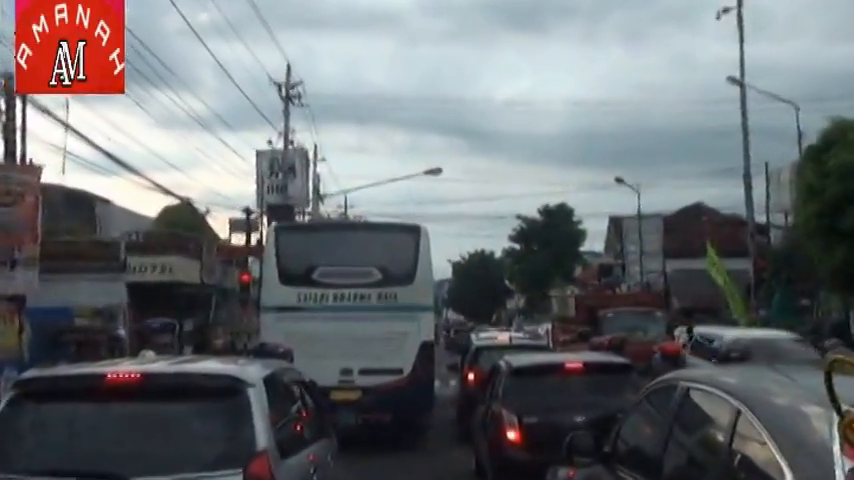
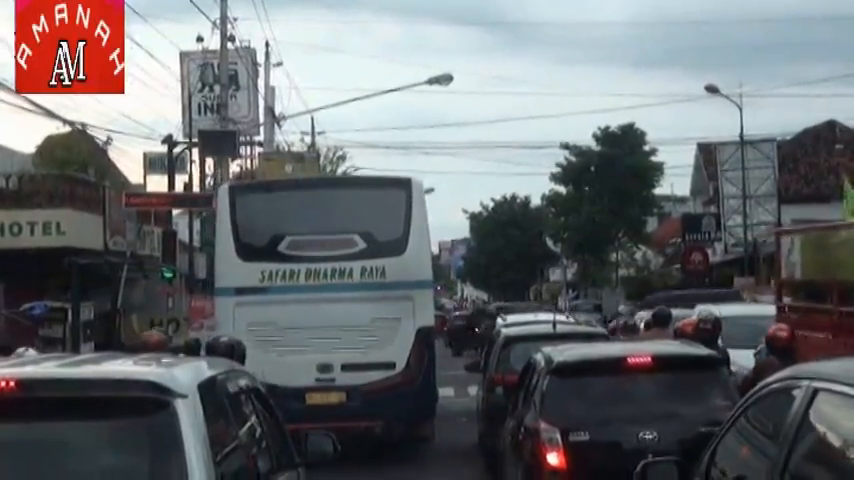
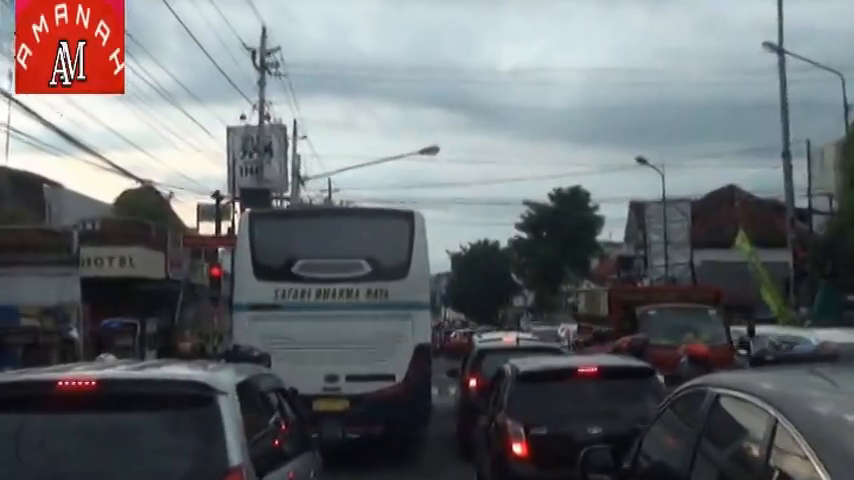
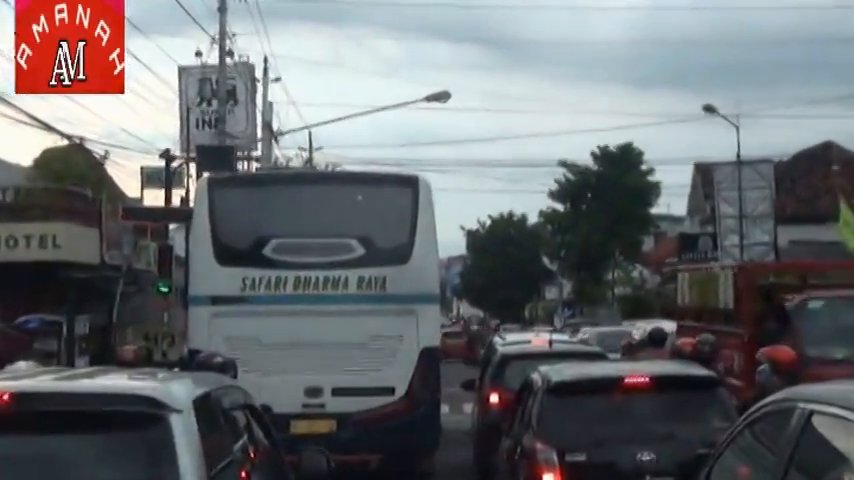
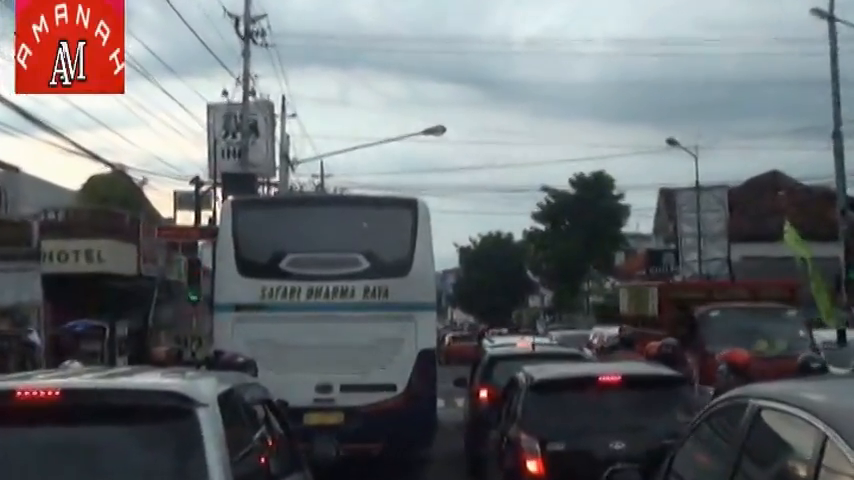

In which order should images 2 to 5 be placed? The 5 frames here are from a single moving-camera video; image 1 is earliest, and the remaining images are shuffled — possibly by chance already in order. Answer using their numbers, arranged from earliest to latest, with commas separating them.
3, 5, 4, 2
